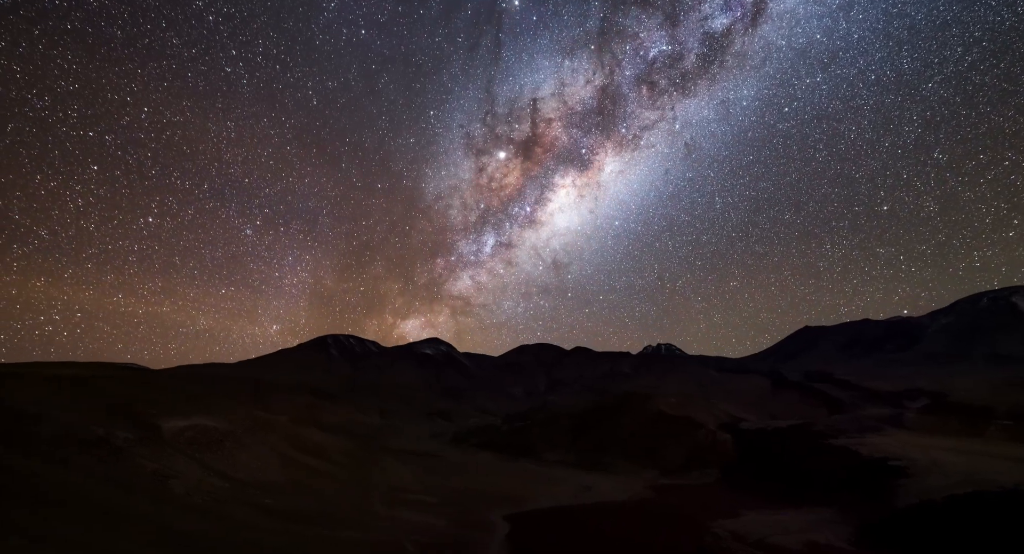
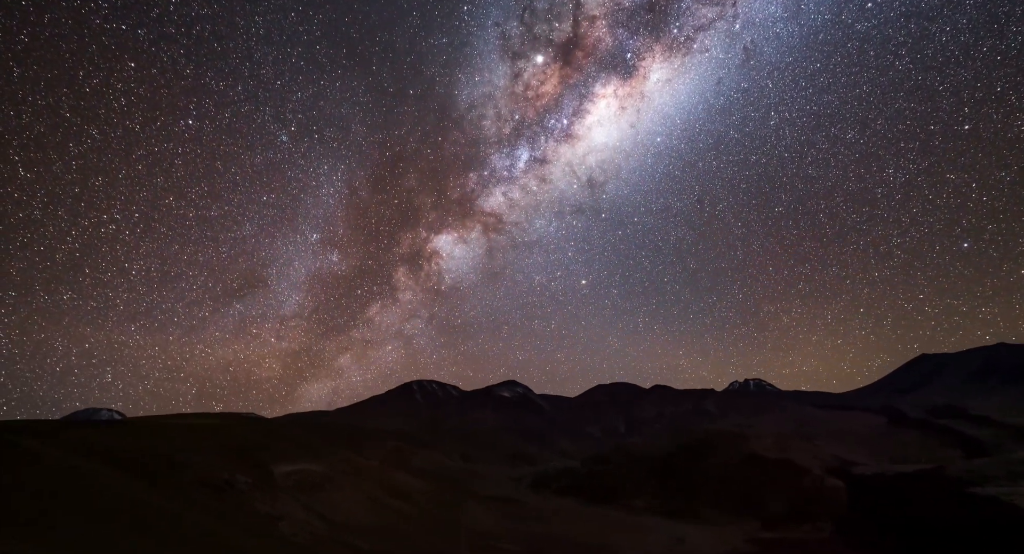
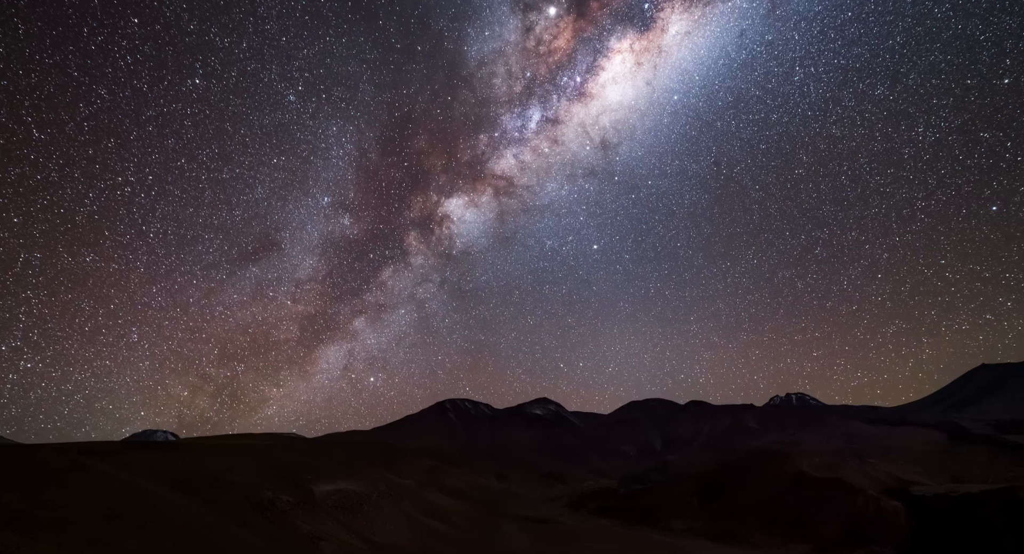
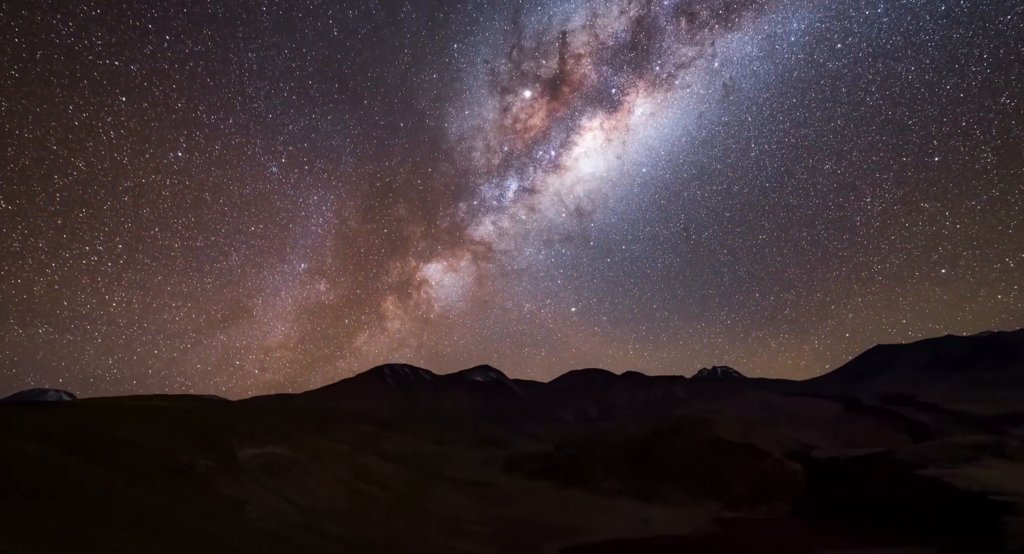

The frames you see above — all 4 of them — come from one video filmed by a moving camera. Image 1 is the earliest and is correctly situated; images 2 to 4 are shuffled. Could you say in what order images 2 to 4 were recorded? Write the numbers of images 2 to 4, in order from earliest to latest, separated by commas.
4, 2, 3
